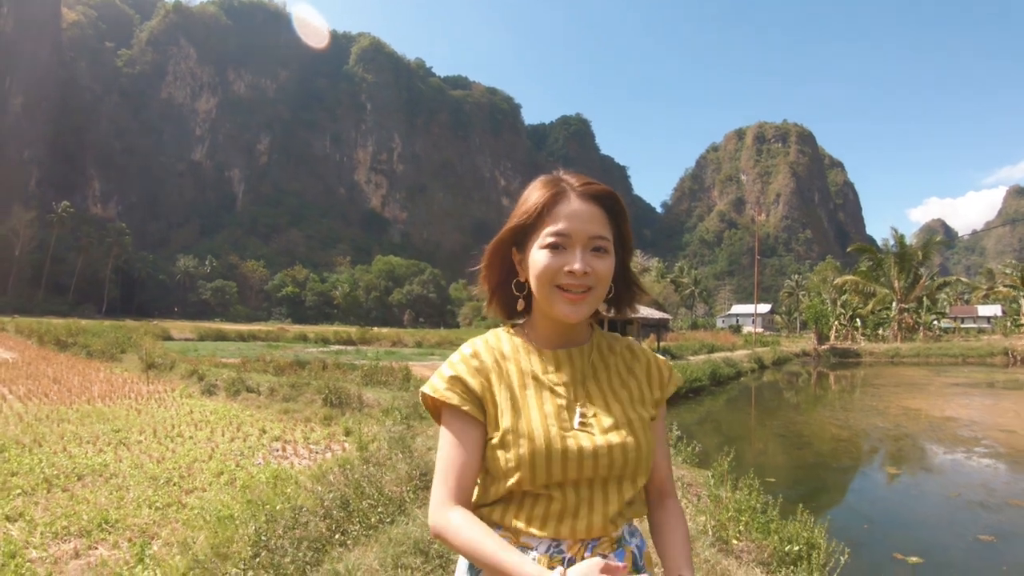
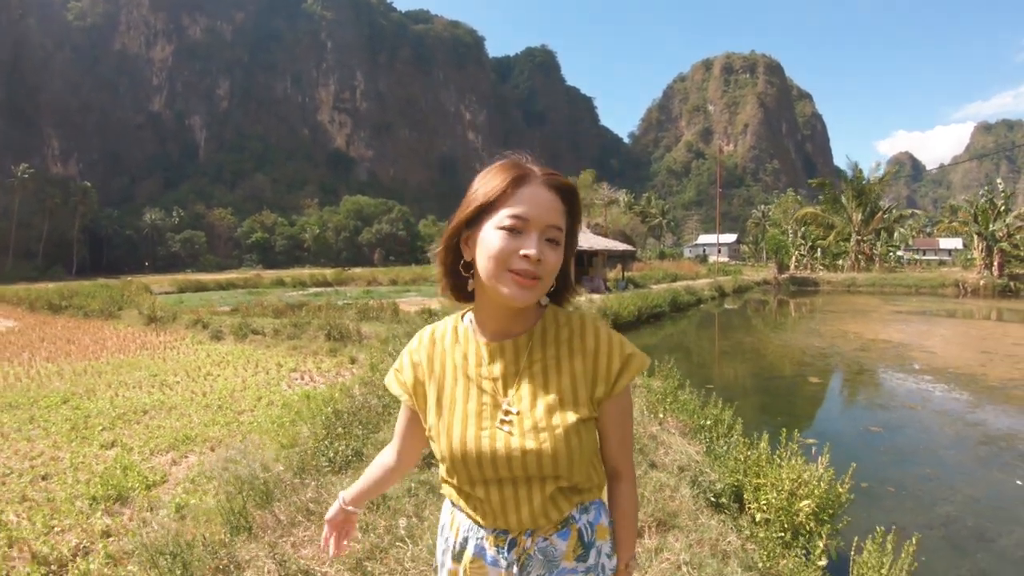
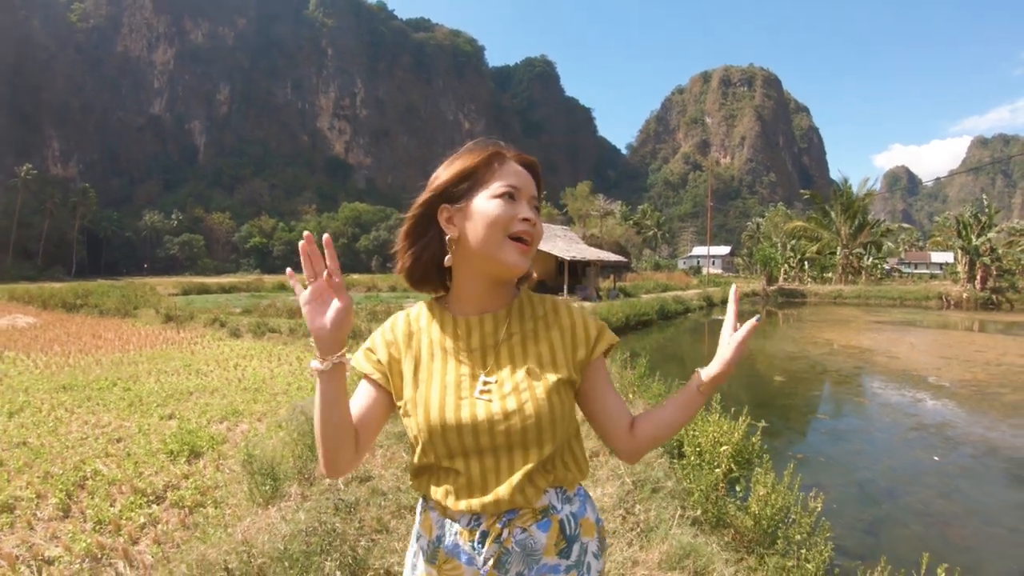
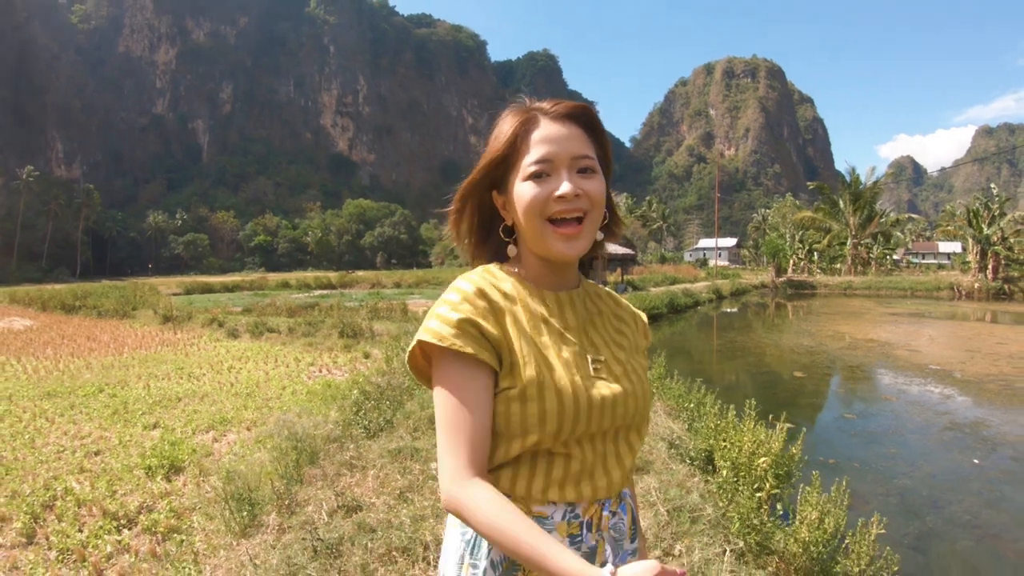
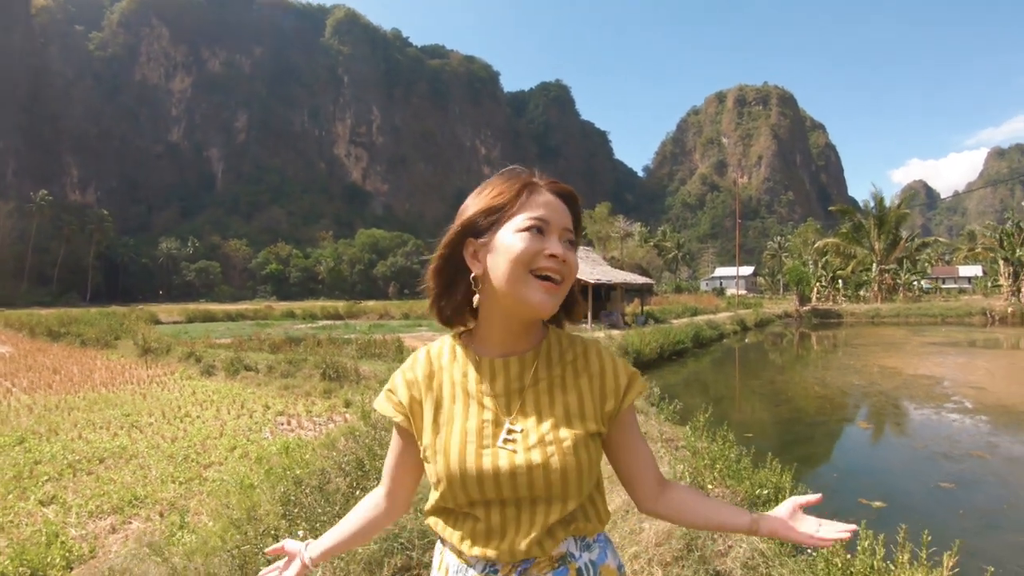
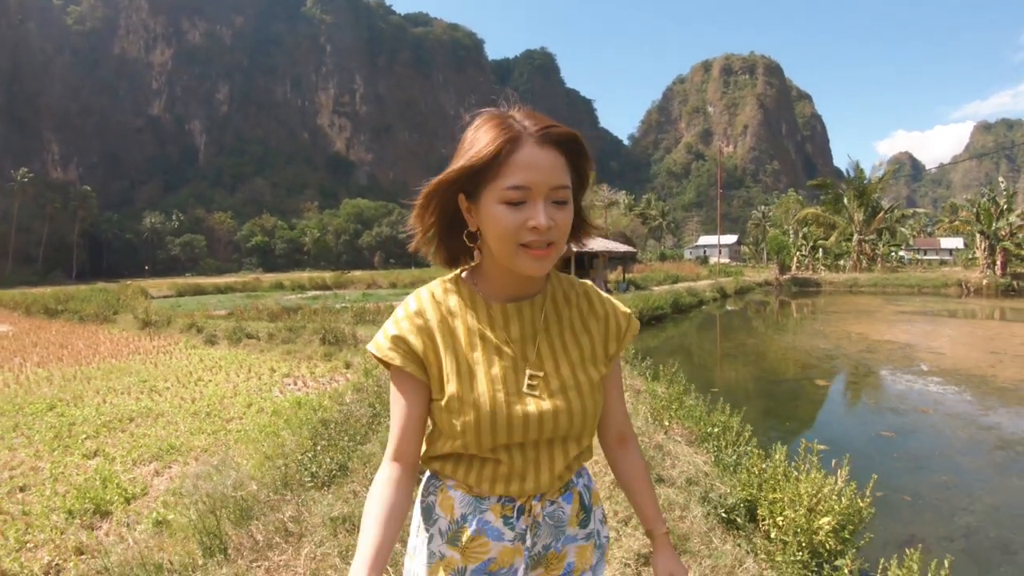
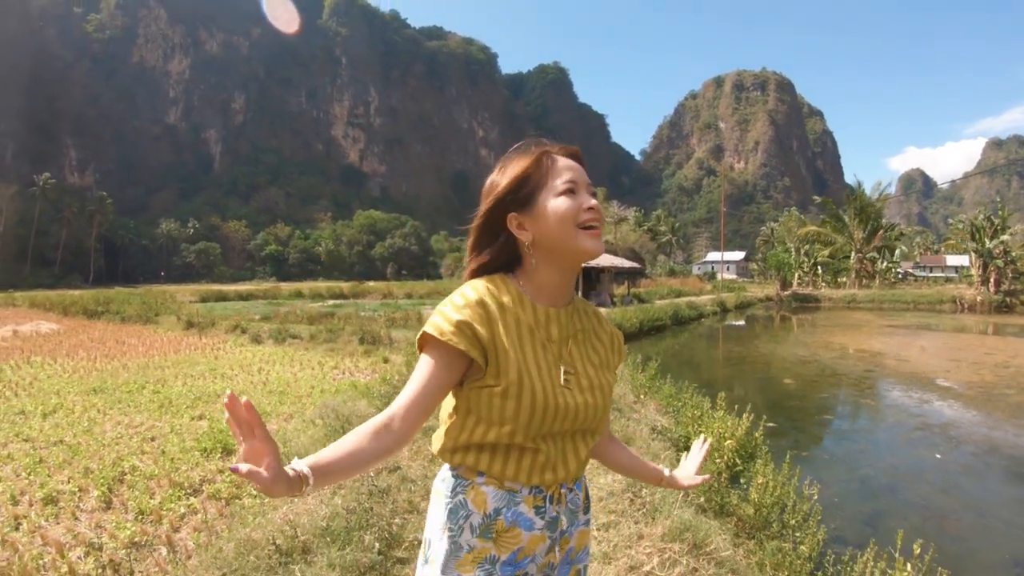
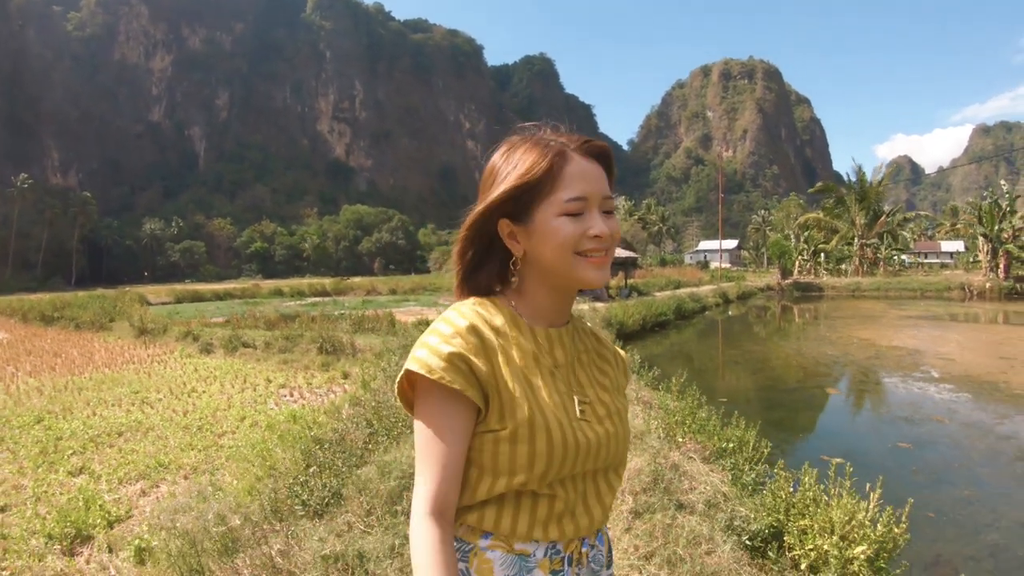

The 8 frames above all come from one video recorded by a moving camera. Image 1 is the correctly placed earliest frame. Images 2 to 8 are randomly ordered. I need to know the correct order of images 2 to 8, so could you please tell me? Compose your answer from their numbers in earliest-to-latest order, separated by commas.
5, 8, 6, 2, 4, 3, 7
